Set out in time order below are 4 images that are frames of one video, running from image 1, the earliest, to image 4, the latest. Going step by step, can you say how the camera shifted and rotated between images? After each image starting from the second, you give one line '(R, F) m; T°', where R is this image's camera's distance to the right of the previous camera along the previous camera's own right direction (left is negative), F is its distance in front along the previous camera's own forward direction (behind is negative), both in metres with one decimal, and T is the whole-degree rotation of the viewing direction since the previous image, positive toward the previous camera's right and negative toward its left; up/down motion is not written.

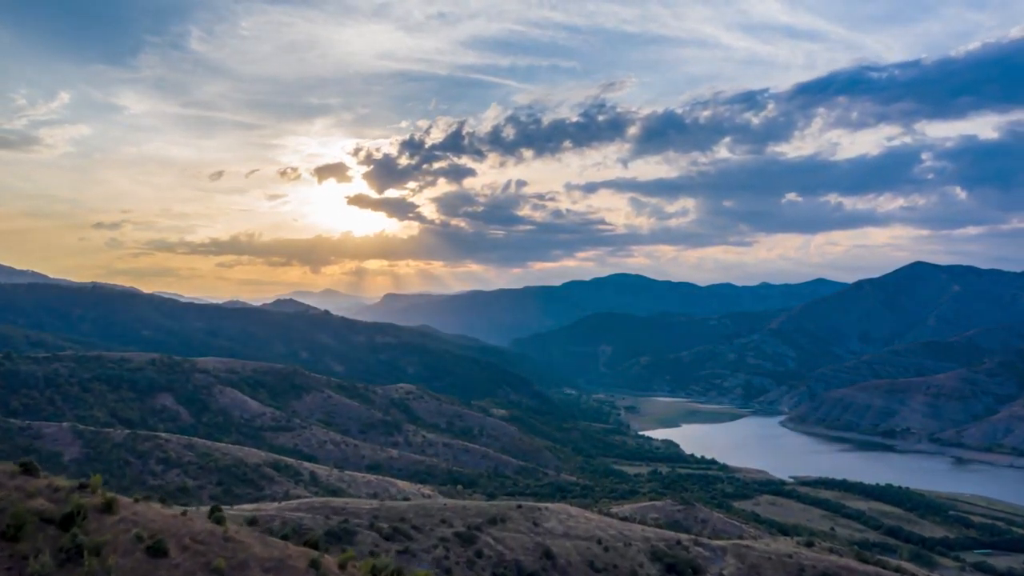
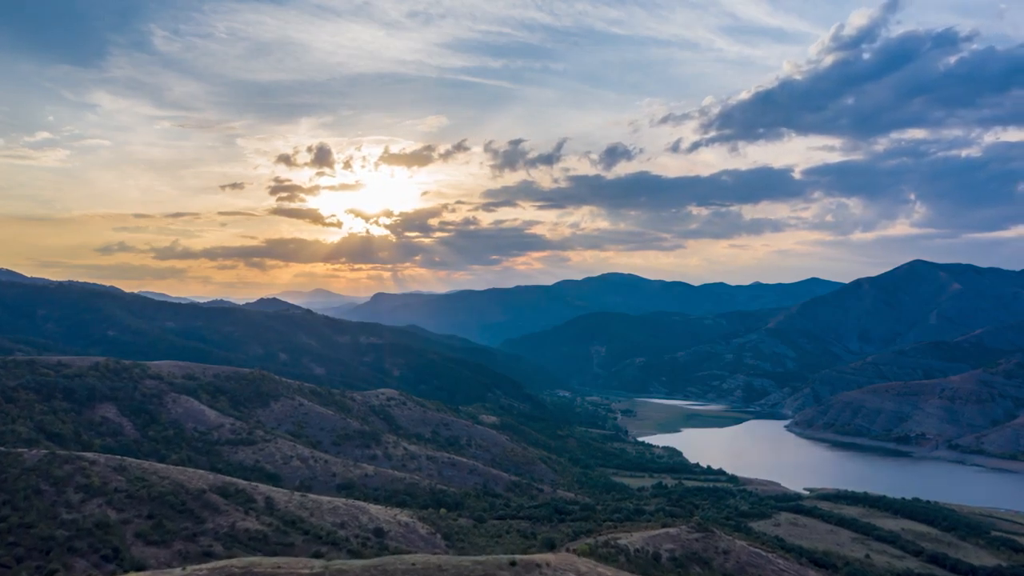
(0.0, +7.1) m; +1°
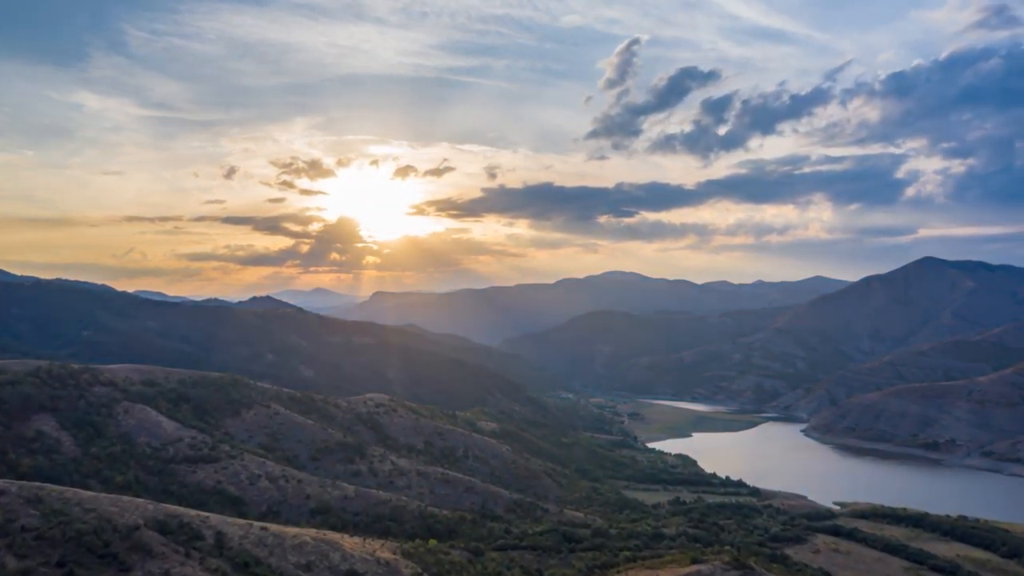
(-0.1, +7.1) m; 0°
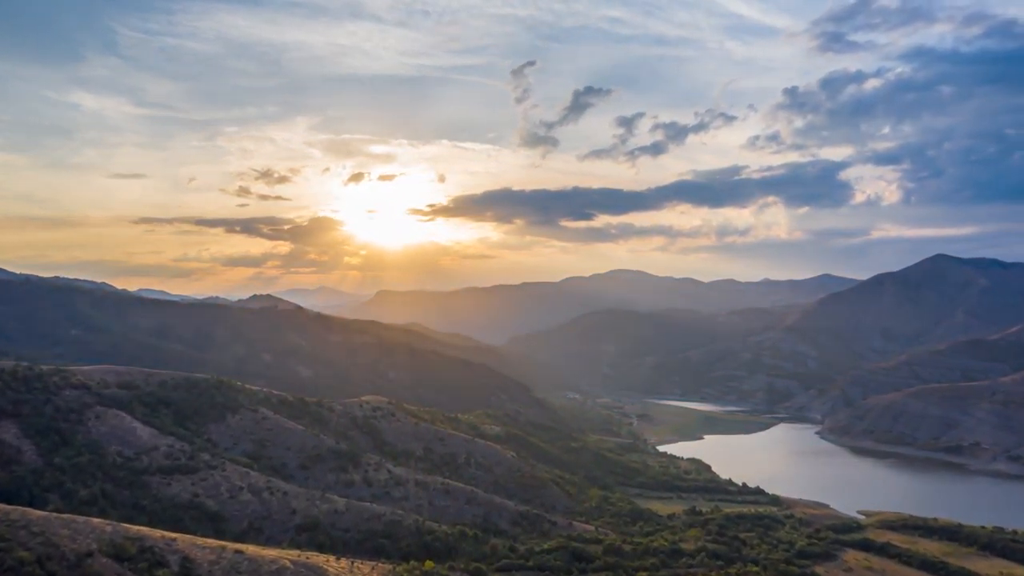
(0.0, +4.1) m; 0°
